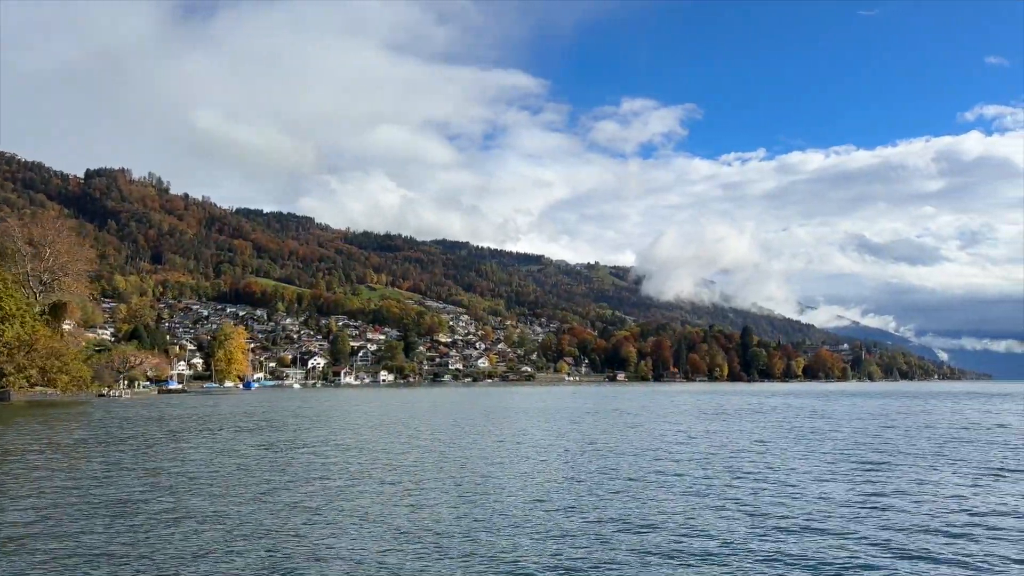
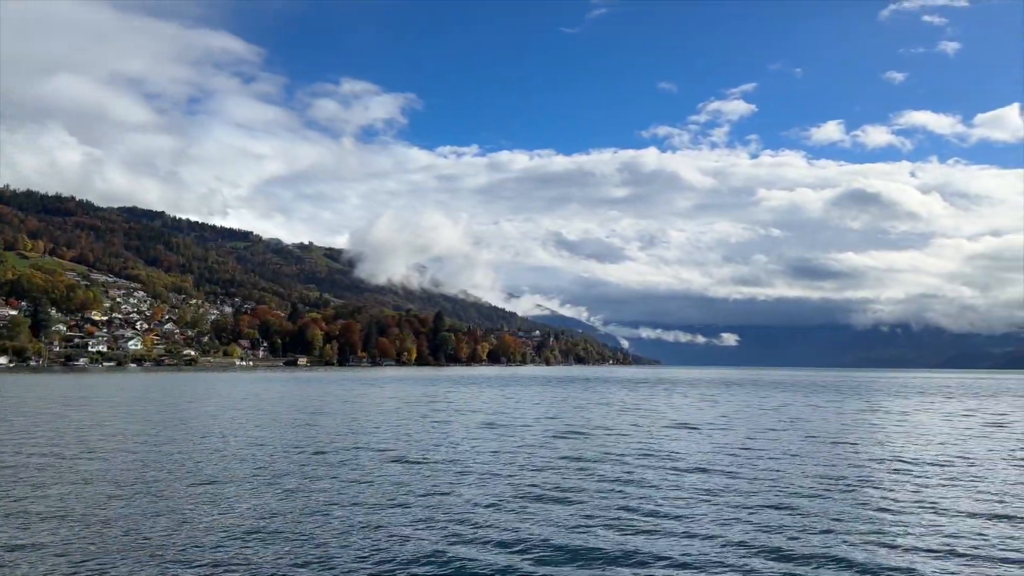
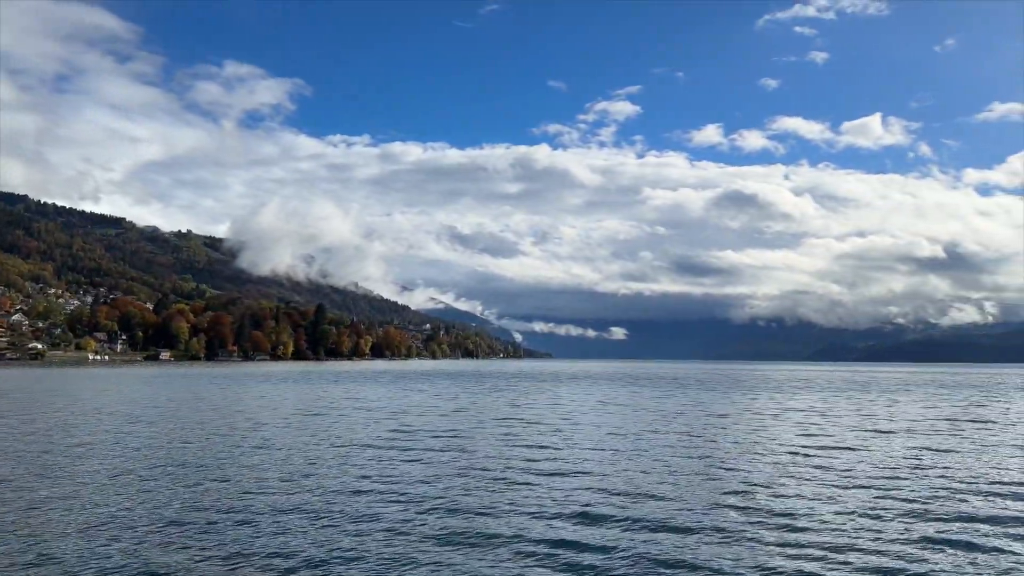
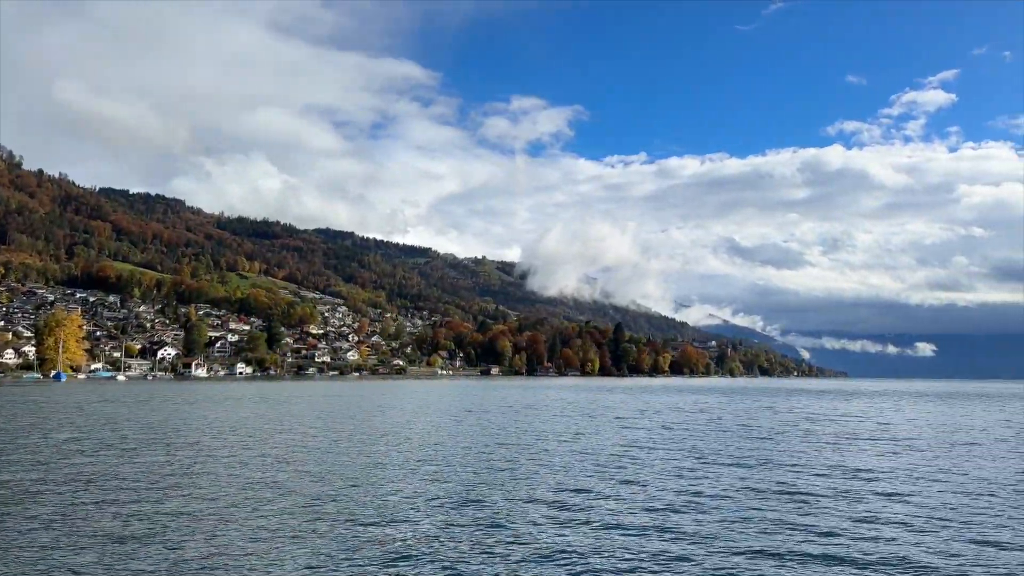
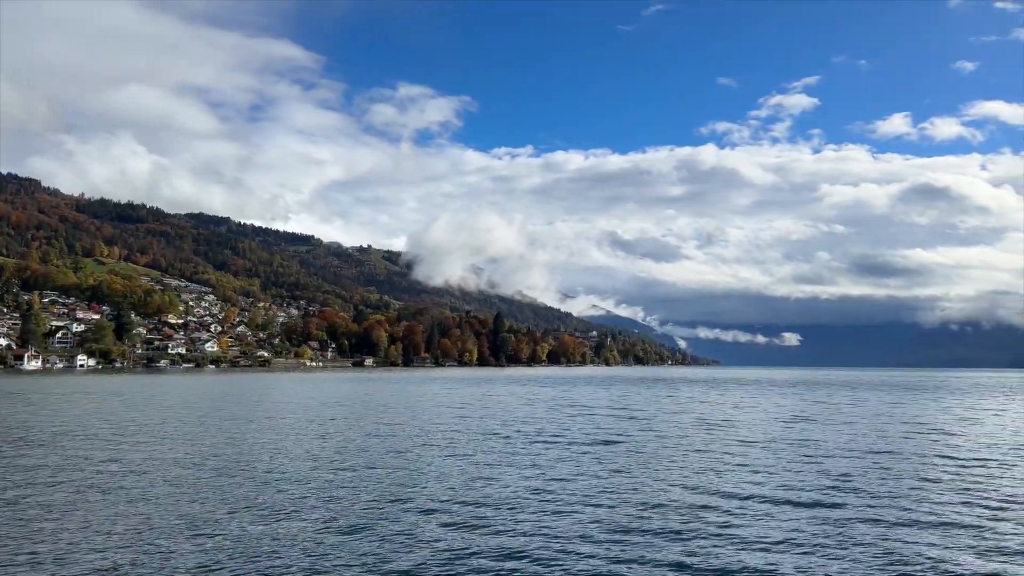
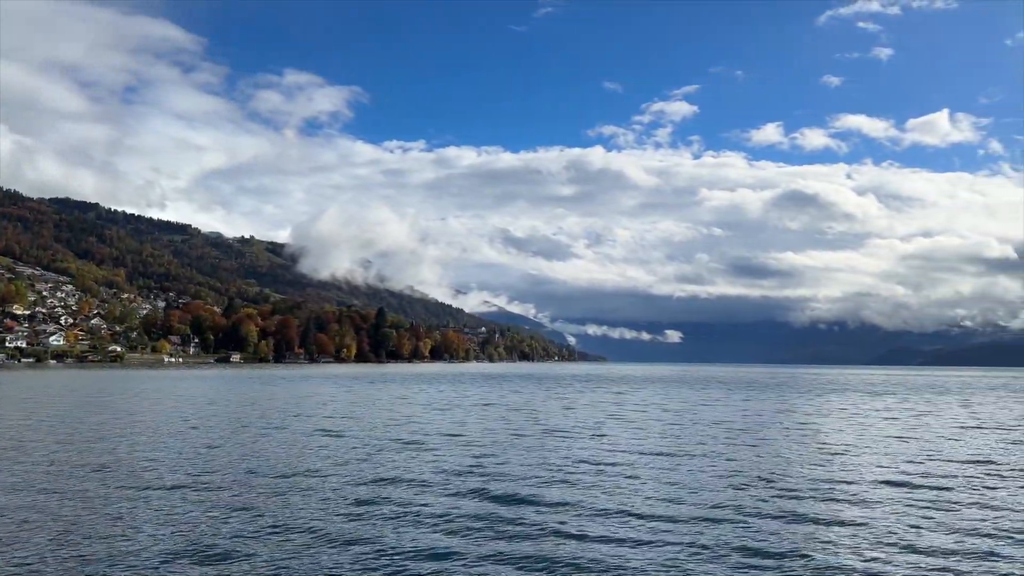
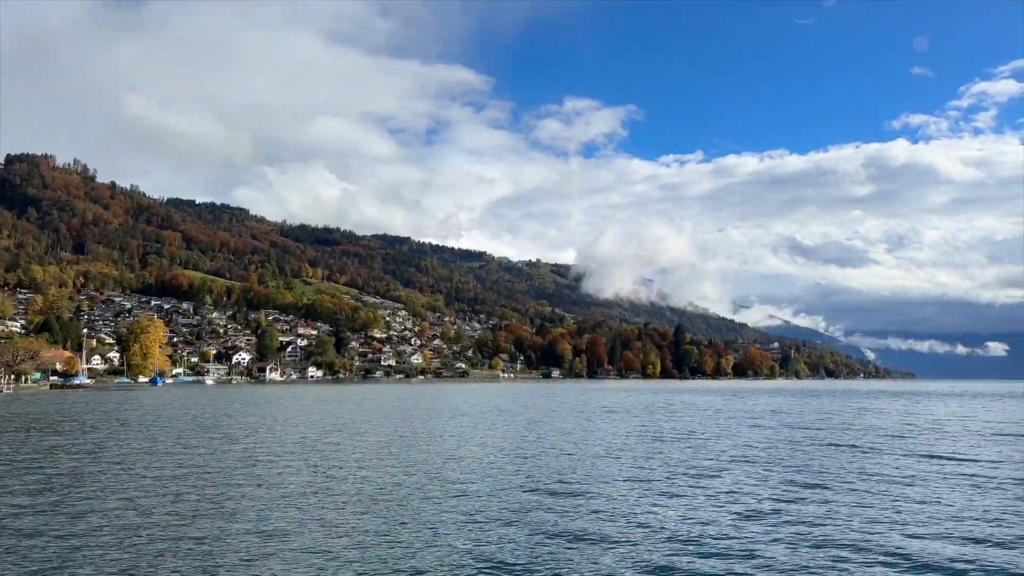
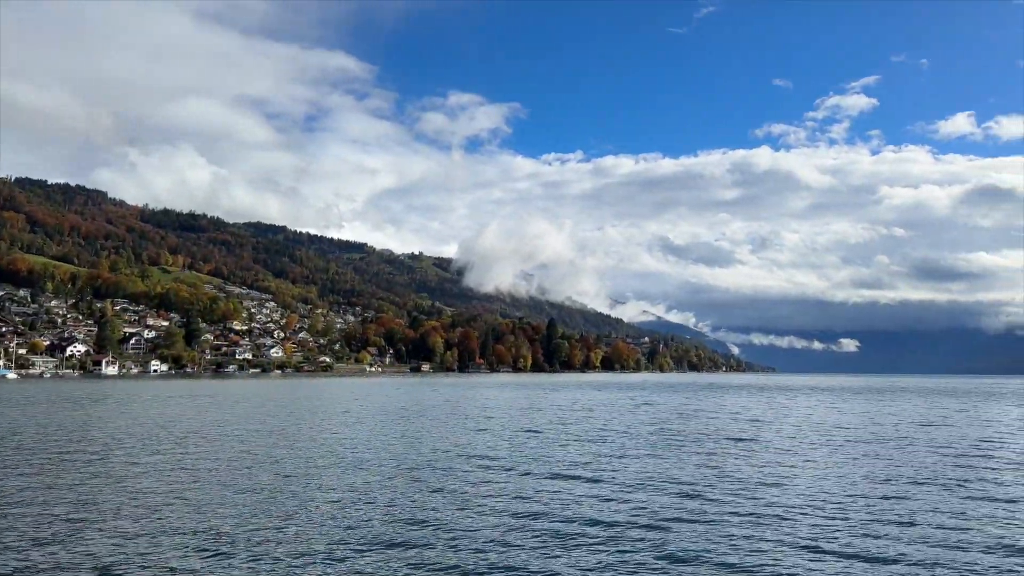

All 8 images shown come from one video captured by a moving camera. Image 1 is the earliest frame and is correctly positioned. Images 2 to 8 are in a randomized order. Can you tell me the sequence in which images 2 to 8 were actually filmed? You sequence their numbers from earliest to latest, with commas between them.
7, 4, 8, 5, 2, 6, 3
